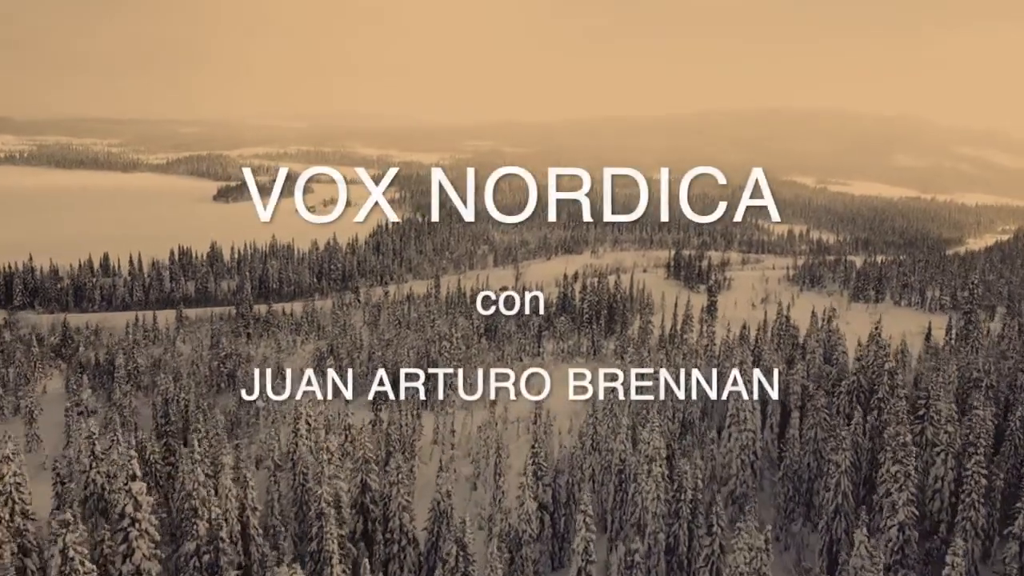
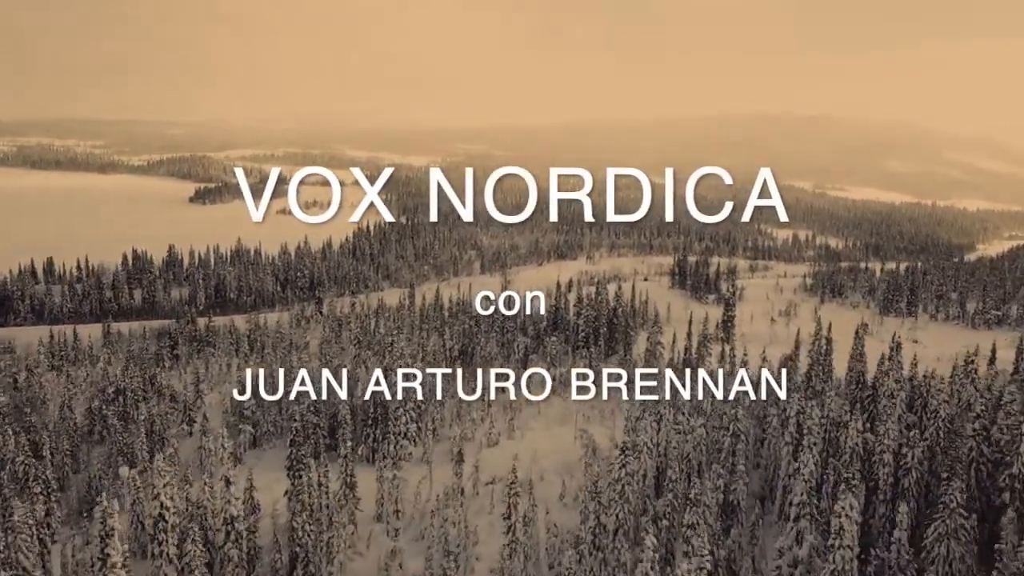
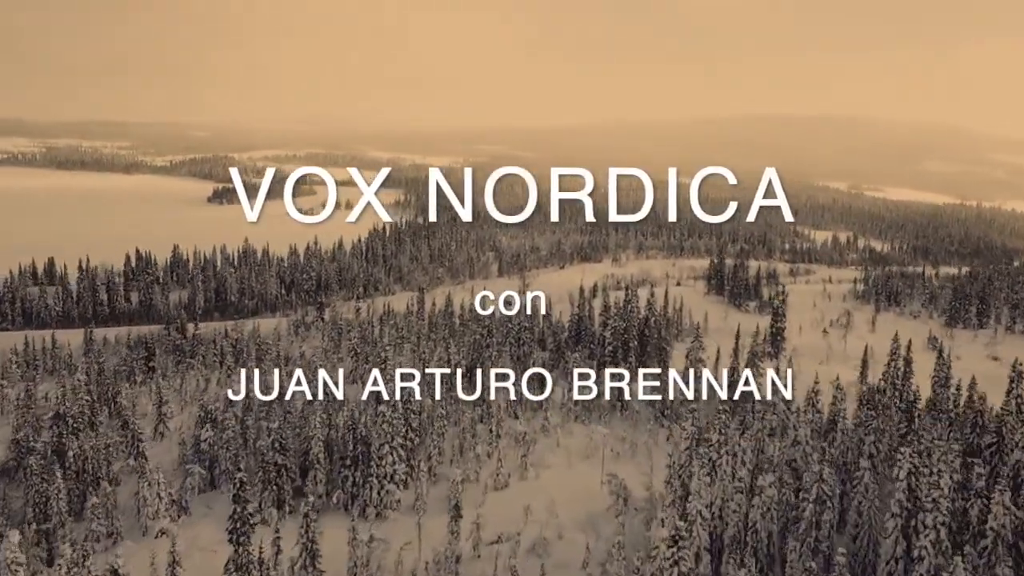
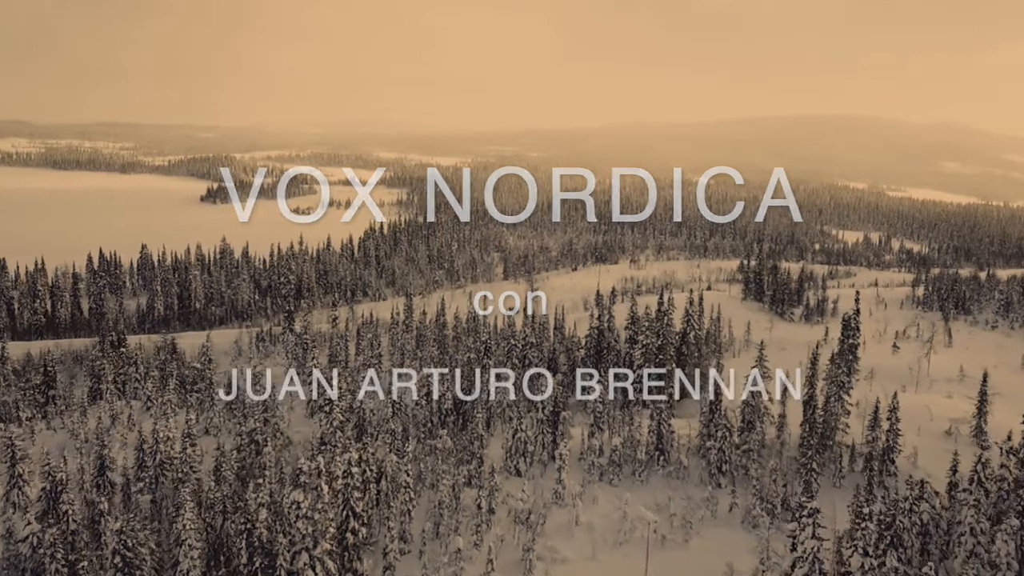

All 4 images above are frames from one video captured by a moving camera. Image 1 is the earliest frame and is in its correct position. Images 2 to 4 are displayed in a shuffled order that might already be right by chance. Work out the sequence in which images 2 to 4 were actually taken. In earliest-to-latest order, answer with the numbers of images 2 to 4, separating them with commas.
2, 3, 4
